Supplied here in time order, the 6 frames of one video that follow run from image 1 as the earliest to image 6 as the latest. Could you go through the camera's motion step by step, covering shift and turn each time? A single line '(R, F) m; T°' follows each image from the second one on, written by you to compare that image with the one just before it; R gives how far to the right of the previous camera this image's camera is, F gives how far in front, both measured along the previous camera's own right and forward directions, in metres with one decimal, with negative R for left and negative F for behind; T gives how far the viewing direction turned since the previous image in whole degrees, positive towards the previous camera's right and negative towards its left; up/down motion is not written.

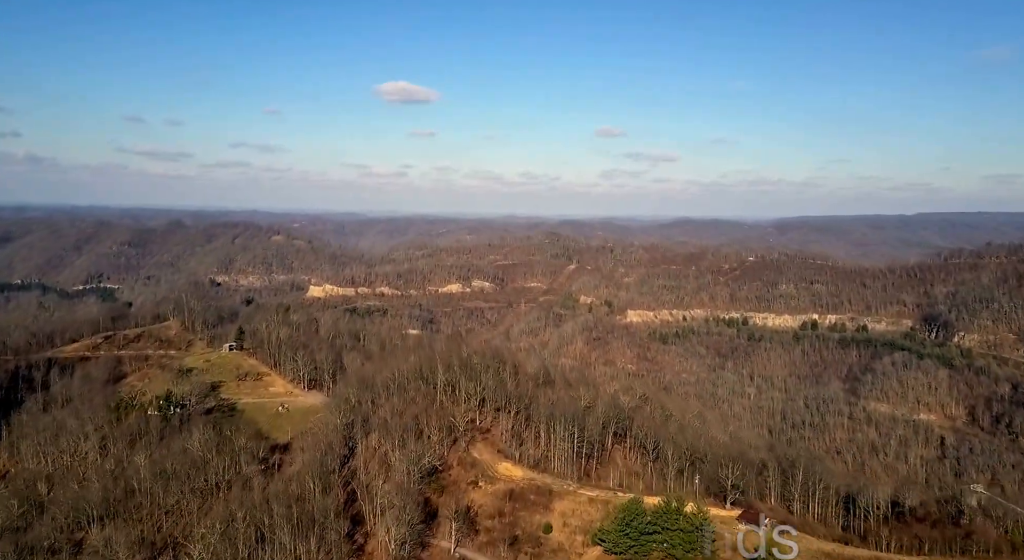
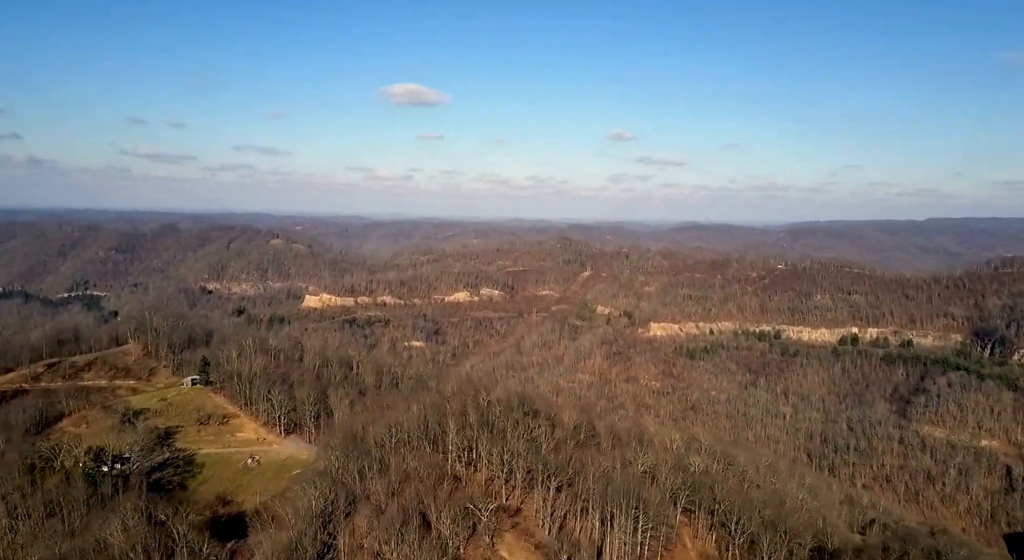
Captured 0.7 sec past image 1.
(-0.7, +5.6) m; 0°
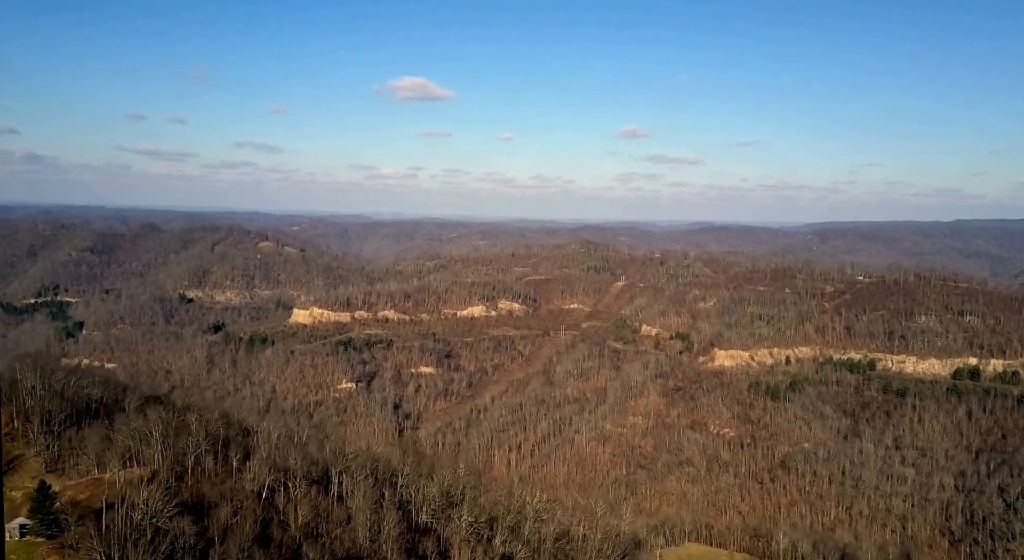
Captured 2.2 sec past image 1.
(-2.1, +13.0) m; 0°
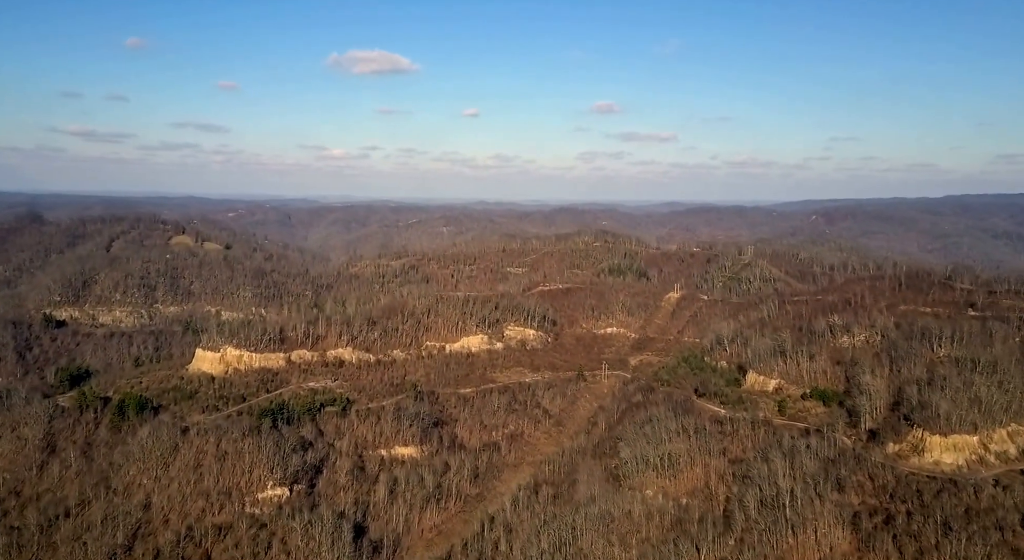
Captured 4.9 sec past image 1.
(-3.7, +24.8) m; +3°
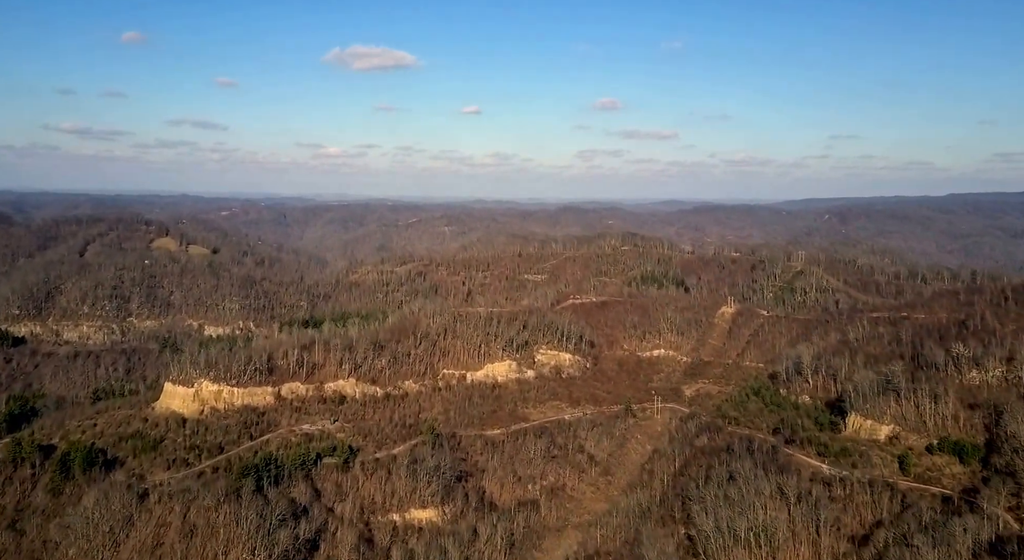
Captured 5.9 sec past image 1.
(-2.0, +8.3) m; 0°
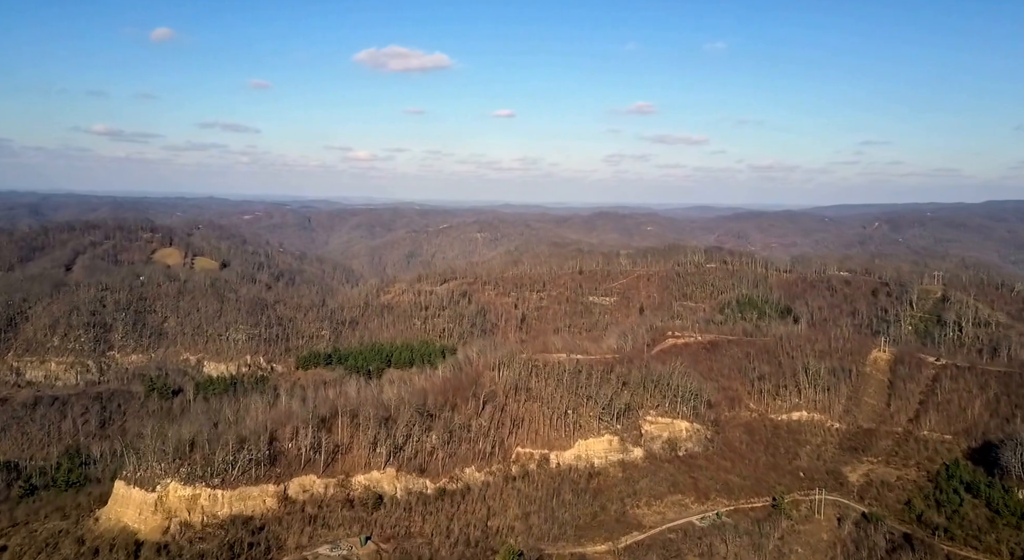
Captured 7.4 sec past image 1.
(-3.0, +12.2) m; -2°
